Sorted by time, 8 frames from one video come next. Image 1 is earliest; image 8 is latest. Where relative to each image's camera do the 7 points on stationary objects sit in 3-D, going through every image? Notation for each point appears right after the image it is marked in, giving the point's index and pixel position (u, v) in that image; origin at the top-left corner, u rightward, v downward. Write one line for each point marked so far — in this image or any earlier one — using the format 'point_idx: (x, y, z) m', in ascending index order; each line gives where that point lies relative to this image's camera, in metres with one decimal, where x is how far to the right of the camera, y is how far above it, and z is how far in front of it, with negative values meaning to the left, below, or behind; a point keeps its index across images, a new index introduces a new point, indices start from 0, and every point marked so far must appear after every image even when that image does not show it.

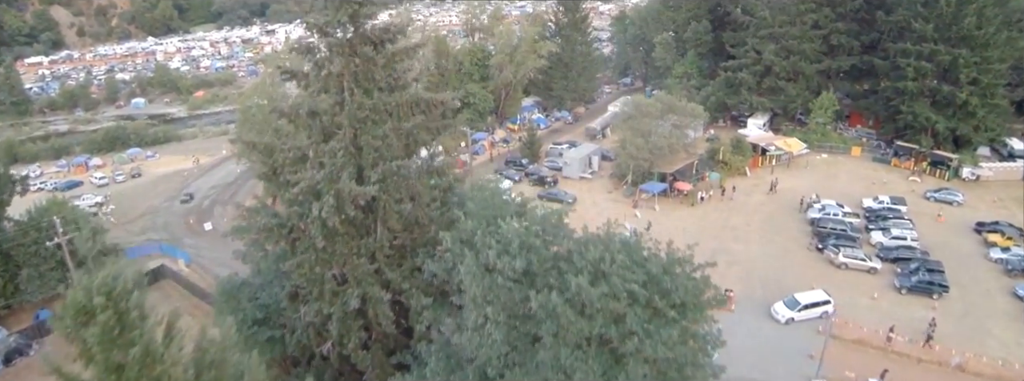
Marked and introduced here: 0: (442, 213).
0: (-1.3, -0.6, +13.3) m
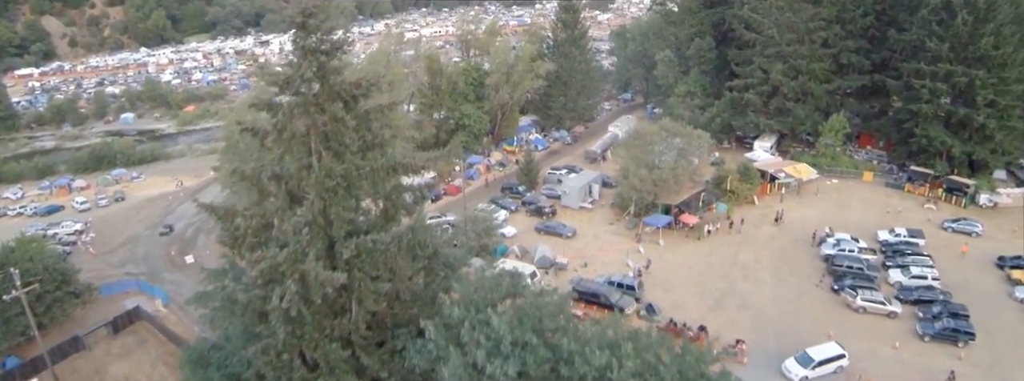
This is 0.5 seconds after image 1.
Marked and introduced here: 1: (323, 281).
0: (-1.5, -1.7, +11.8) m
1: (-2.9, -1.4, +10.3) m
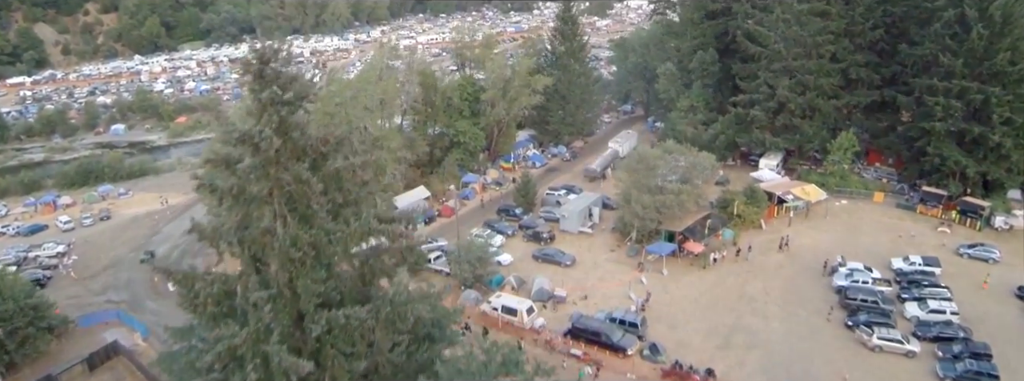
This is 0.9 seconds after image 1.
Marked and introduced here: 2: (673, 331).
0: (-1.6, -2.6, +10.7) m
1: (-3.0, -2.3, +9.1) m
2: (+4.7, -4.1, +20.0) m
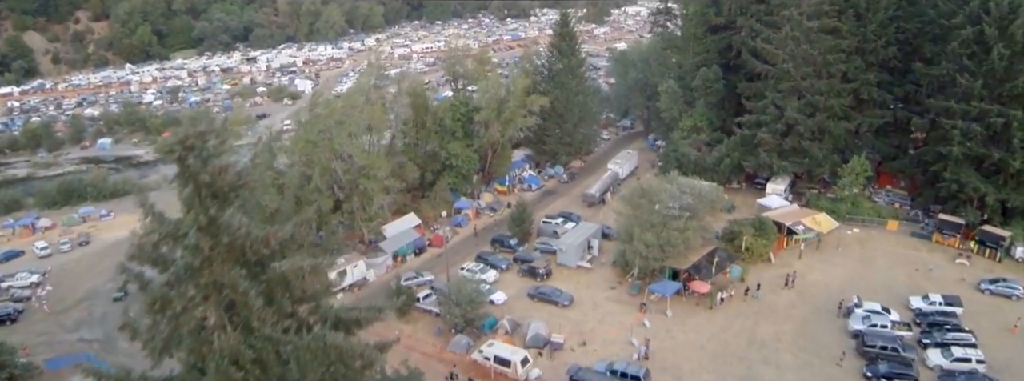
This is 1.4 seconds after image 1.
0: (-1.8, -3.7, +9.2) m
1: (-3.2, -3.4, +7.6) m
2: (+4.5, -5.2, +18.5) m
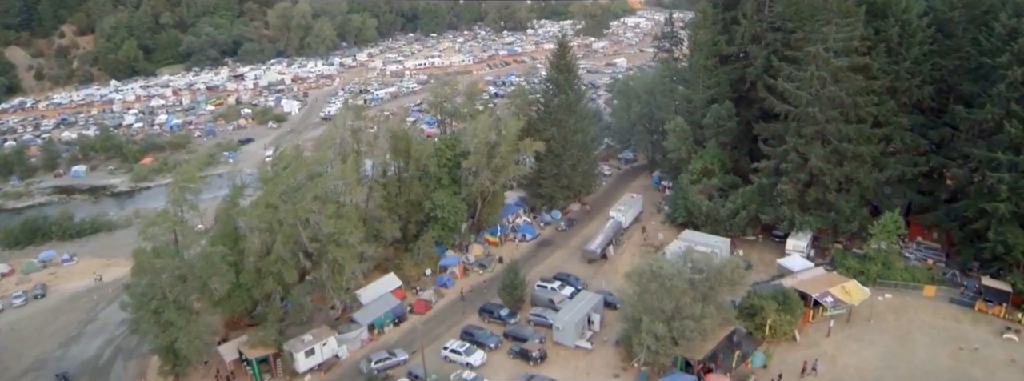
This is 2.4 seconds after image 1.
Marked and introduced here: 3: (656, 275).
0: (-2.1, -5.9, +6.1) m
1: (-3.5, -5.6, +4.5) m
2: (+4.2, -7.4, +15.4) m
3: (+4.1, -2.3, +19.6) m
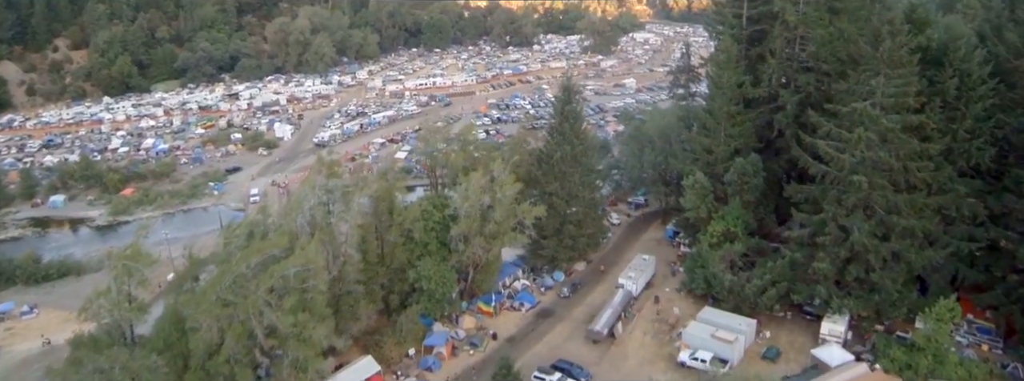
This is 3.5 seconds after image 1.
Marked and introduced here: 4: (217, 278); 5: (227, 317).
0: (-2.5, -8.2, +2.7) m
1: (-3.9, -7.9, +1.2) m
2: (+3.8, -9.8, +12.0) m
3: (+3.8, -4.7, +16.2) m
4: (-8.2, -2.3, +19.1) m
5: (-7.8, -3.4, +18.8) m
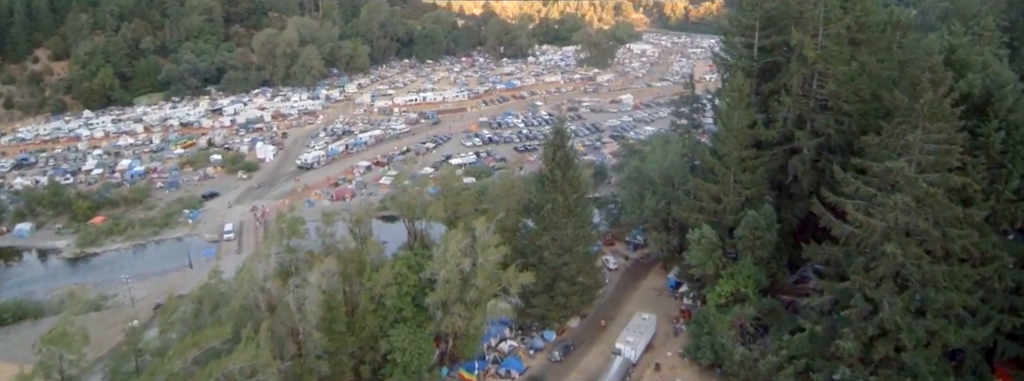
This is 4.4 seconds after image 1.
0: (-2.9, -10.1, 0.0) m
1: (-4.3, -9.7, -1.6) m
2: (+3.4, -11.7, +9.3) m
3: (+3.3, -6.7, +13.5) m
4: (-8.7, -4.2, +16.4) m
5: (-8.3, -5.4, +16.1) m
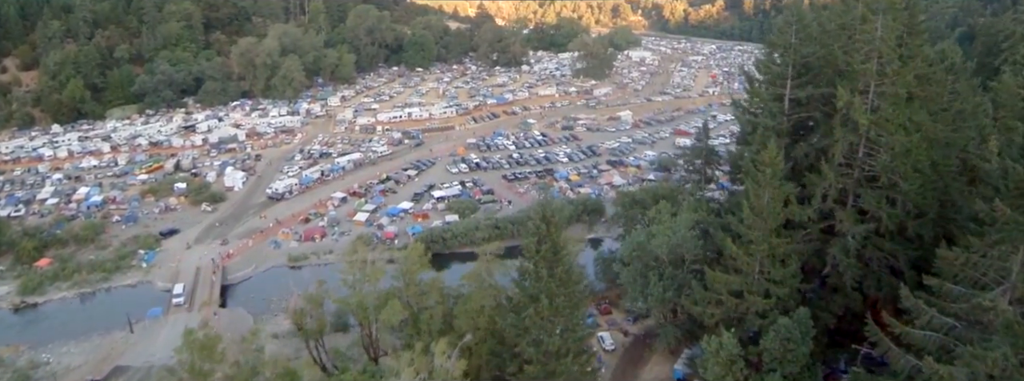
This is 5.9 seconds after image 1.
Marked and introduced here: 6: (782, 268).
0: (-3.7, -13.1, -4.5) m
1: (-5.0, -12.8, -6.1) m
2: (+2.7, -14.7, +4.8) m
3: (+2.6, -9.6, +9.0) m
4: (-9.4, -7.1, +11.8) m
5: (-9.1, -8.3, +11.5) m
6: (+7.7, -2.3, +20.5) m
